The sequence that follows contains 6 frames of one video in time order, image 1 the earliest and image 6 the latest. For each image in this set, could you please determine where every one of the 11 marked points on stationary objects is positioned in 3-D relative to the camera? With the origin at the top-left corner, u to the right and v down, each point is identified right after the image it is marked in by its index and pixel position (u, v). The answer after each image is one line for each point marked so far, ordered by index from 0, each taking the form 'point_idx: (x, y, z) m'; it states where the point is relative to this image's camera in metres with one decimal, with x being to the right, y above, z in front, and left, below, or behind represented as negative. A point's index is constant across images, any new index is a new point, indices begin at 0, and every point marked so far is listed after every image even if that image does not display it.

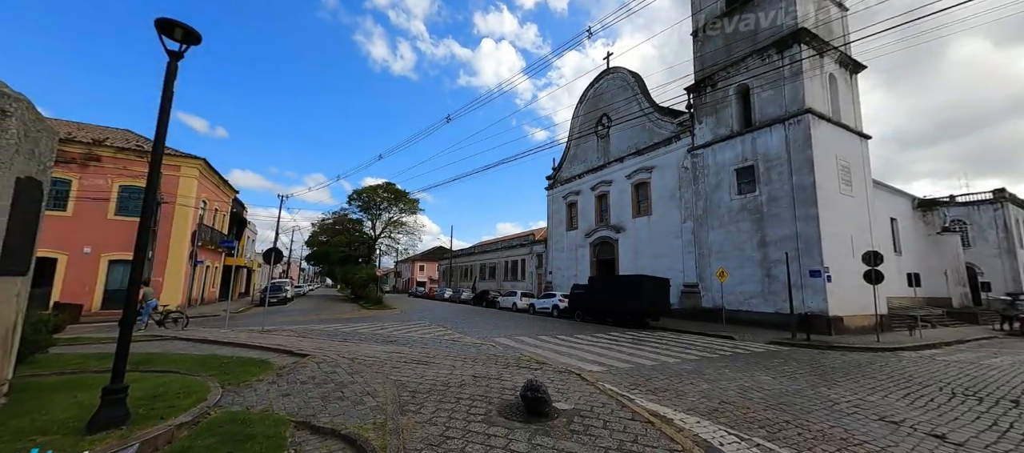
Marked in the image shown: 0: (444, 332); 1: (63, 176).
0: (-2.4, -3.8, +13.3) m
1: (-24.2, +2.8, +19.9) m
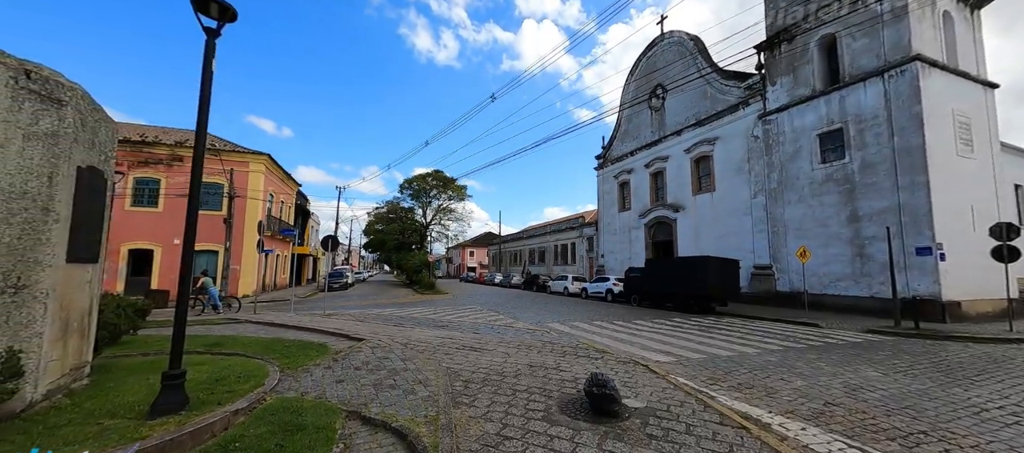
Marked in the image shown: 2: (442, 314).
0: (-0.6, -3.2, +13.1) m
1: (-21.5, +3.1, +22.1) m
2: (-2.7, -3.4, +14.2) m
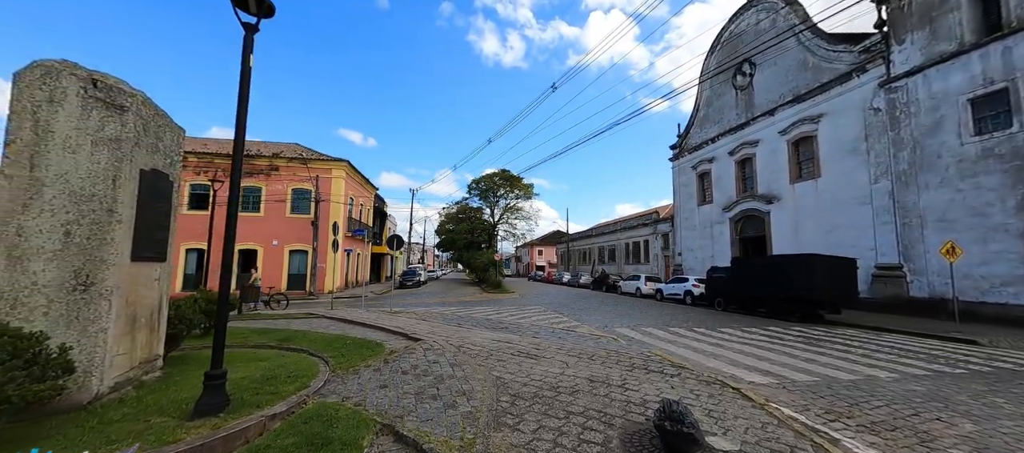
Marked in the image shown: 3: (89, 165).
0: (+1.6, -3.1, +12.3) m
1: (-17.5, +2.9, +25.1) m
2: (-0.3, -3.3, +13.7) m
3: (-4.8, +0.7, +4.2) m
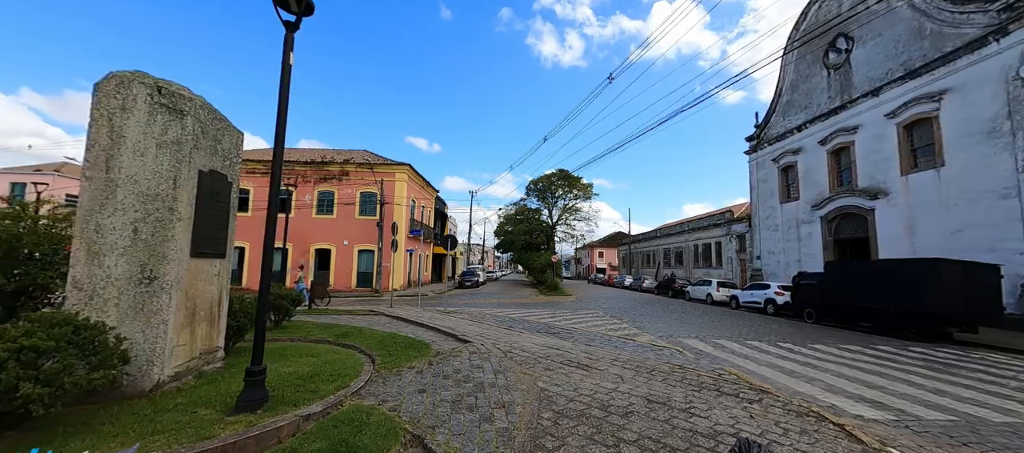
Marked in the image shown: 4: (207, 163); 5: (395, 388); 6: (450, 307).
0: (+3.3, -3.1, +11.4) m
1: (-13.5, +2.8, +27.1) m
2: (+1.7, -3.3, +13.2) m
3: (-4.4, +0.7, +4.5) m
4: (-4.2, +0.9, +5.1) m
5: (-1.6, -2.2, +5.2) m
6: (-2.7, -3.5, +16.0) m
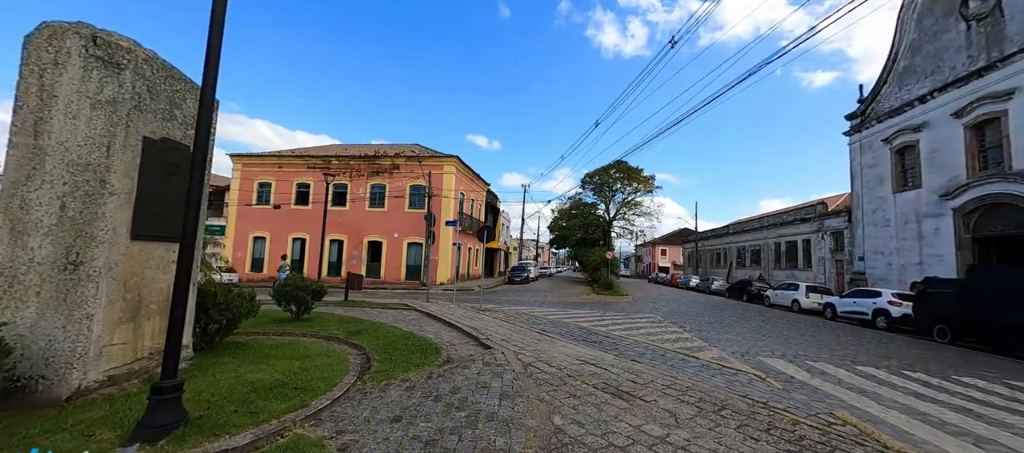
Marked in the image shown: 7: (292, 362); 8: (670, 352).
0: (+4.2, -2.8, +9.4) m
1: (-9.8, +3.3, +27.5) m
2: (+2.9, -3.0, +11.4) m
3: (-4.3, +1.0, +3.8) m
4: (-4.1, +1.1, +4.3) m
5: (-1.6, -2.0, +4.0) m
6: (-0.9, -3.1, +15.0) m
7: (-3.2, -1.9, +5.3) m
8: (+3.1, -2.5, +7.3) m
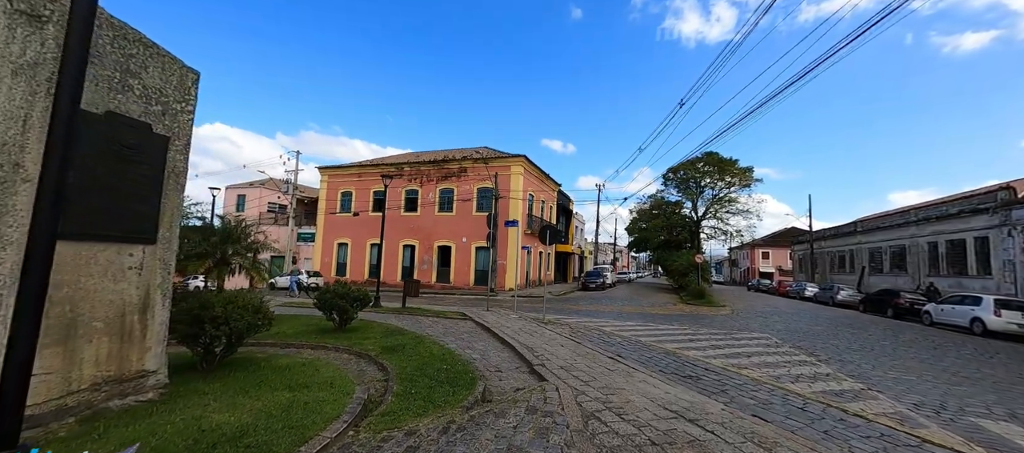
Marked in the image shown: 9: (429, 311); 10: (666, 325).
0: (+5.5, -2.7, +6.7) m
1: (-4.7, +3.0, +27.4) m
2: (+4.6, -2.9, +9.0) m
3: (-4.1, +1.0, +3.0) m
4: (-3.8, +1.2, +3.5) m
5: (-1.3, -1.9, +2.6) m
6: (+1.6, -3.1, +13.2) m
7: (-2.6, -1.9, +4.2) m
8: (+4.0, -2.3, +4.9) m
9: (-2.8, -2.8, +12.3) m
10: (+5.0, -3.3, +12.2) m
